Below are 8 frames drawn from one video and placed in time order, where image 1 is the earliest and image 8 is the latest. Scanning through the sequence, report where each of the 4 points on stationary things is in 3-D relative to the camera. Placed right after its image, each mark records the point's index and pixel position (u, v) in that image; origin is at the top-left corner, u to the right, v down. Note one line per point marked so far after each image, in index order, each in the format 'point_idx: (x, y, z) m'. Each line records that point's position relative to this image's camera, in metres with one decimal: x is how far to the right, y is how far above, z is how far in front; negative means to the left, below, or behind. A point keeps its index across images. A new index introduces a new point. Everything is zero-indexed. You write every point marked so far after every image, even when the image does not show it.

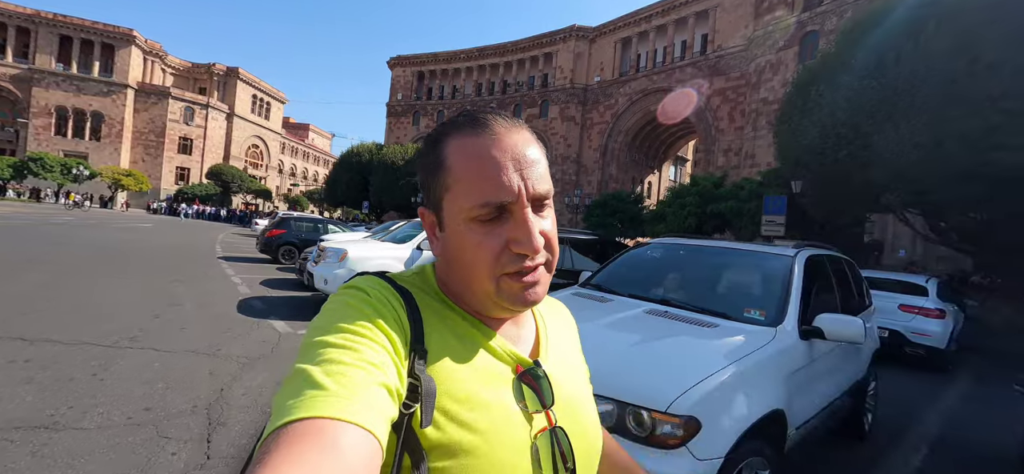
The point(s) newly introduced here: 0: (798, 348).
0: (+1.9, -0.7, +2.7) m
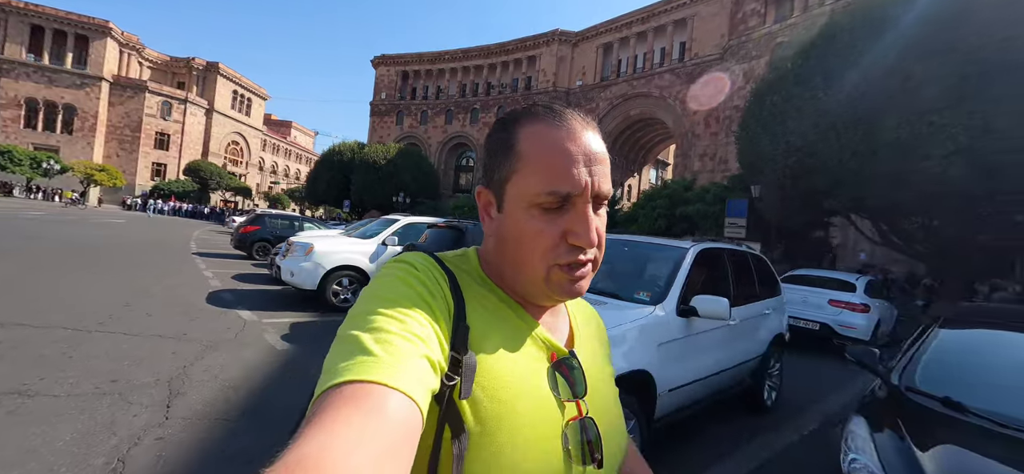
0: (+1.3, -0.7, +3.2) m
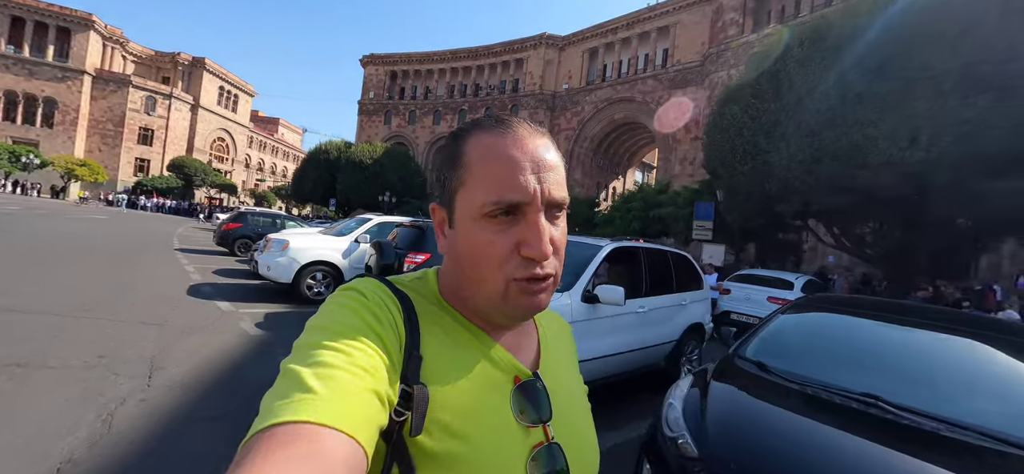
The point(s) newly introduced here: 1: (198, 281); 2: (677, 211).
0: (+0.6, -0.7, +3.9) m
1: (-7.1, -1.0, +8.9) m
2: (+8.1, +1.3, +19.3) m
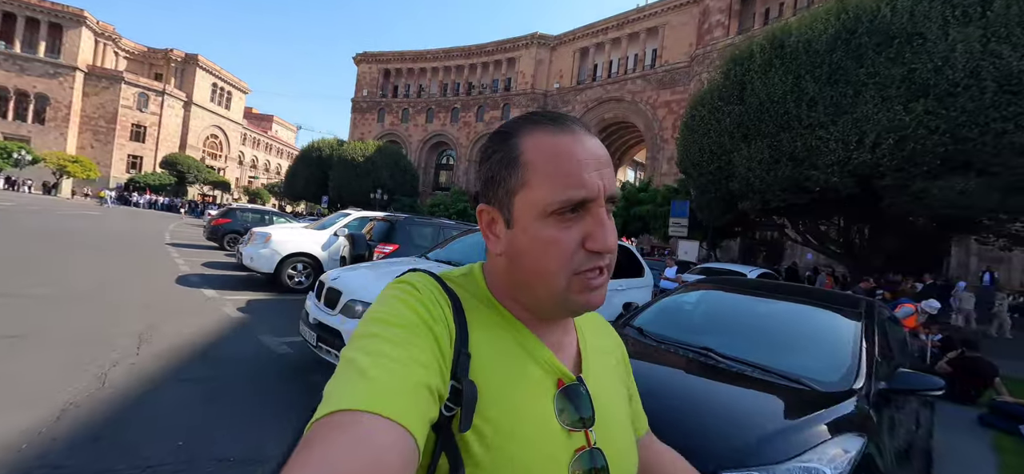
0: (0.0, -0.6, +4.5) m
1: (-7.8, -0.9, +9.4) m
2: (+7.3, +1.4, +19.9) m
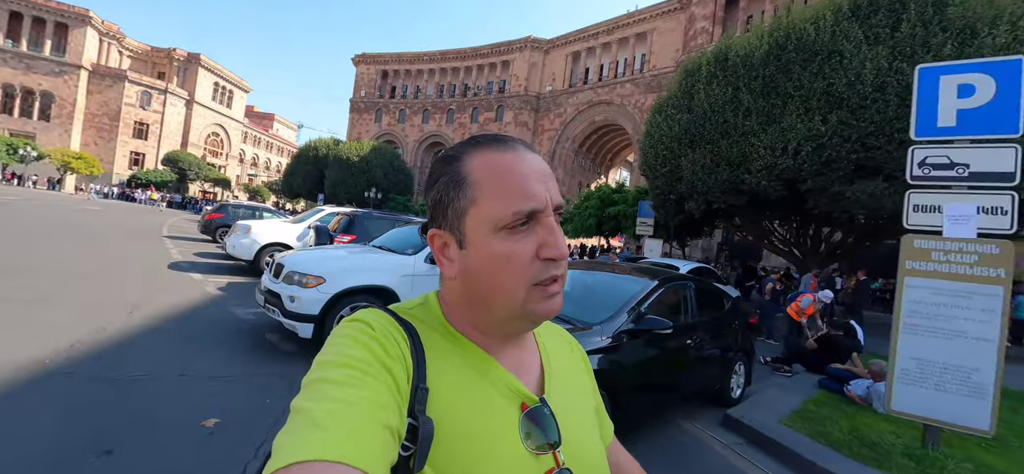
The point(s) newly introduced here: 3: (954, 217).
0: (-1.3, -0.4, +5.6) m
1: (-9.0, -0.6, +10.6) m
2: (+6.1, +1.5, +21.1) m
3: (+4.6, +0.2, +4.1) m
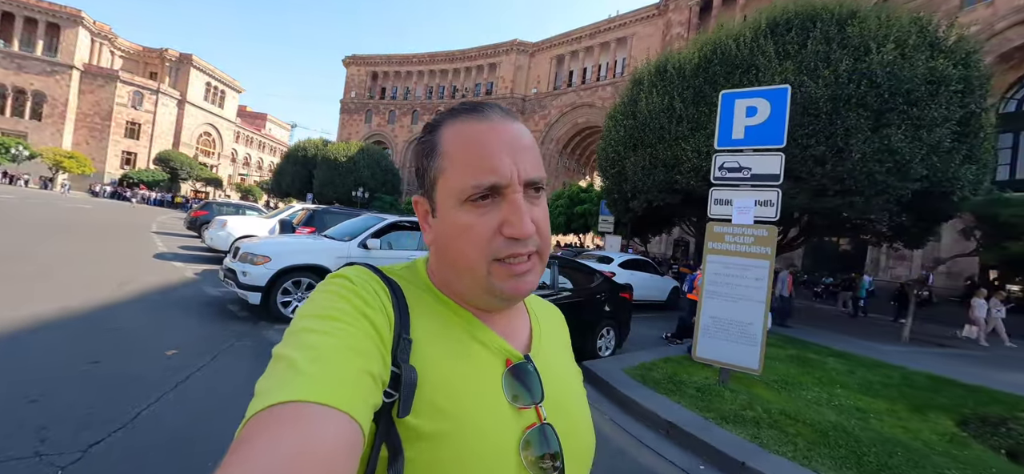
0: (-2.7, -0.2, +6.9) m
1: (-10.5, -0.4, +11.8) m
2: (+4.5, +1.7, +22.4) m
3: (+3.1, +0.4, +5.4) m
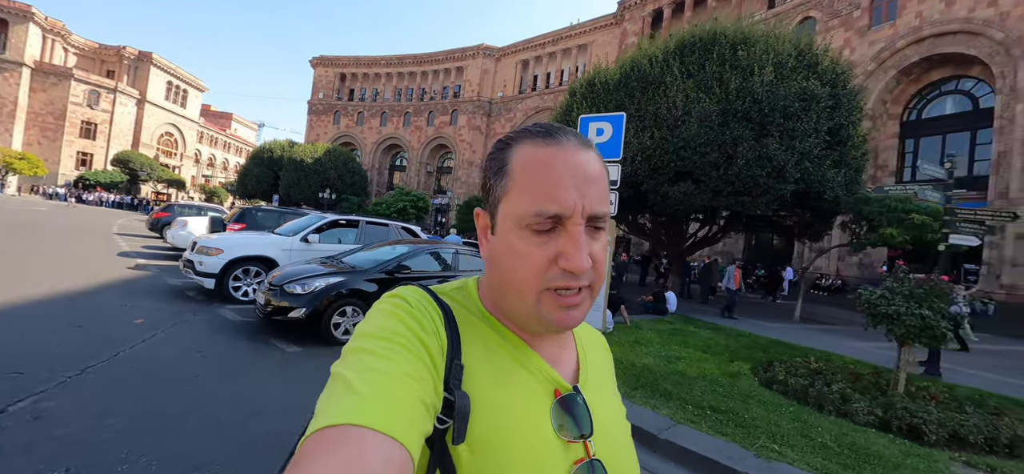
0: (-4.5, -0.1, +8.3) m
1: (-12.6, -0.4, +12.8) m
2: (+1.8, +1.9, +24.2) m
3: (+1.4, +0.6, +7.1) m
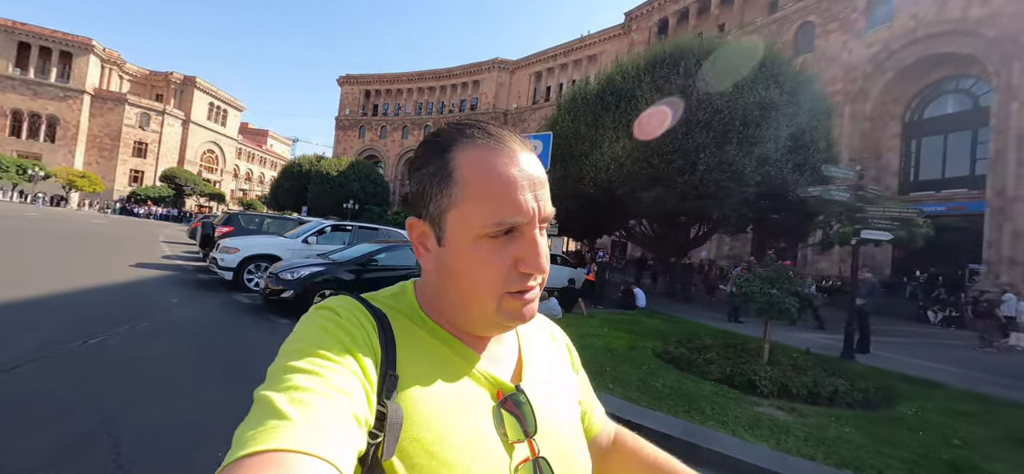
0: (-5.5, -0.2, +10.2) m
1: (-13.3, -0.7, +15.2) m
2: (+1.8, +1.6, +25.7) m
3: (+0.3, +0.6, +8.7) m
